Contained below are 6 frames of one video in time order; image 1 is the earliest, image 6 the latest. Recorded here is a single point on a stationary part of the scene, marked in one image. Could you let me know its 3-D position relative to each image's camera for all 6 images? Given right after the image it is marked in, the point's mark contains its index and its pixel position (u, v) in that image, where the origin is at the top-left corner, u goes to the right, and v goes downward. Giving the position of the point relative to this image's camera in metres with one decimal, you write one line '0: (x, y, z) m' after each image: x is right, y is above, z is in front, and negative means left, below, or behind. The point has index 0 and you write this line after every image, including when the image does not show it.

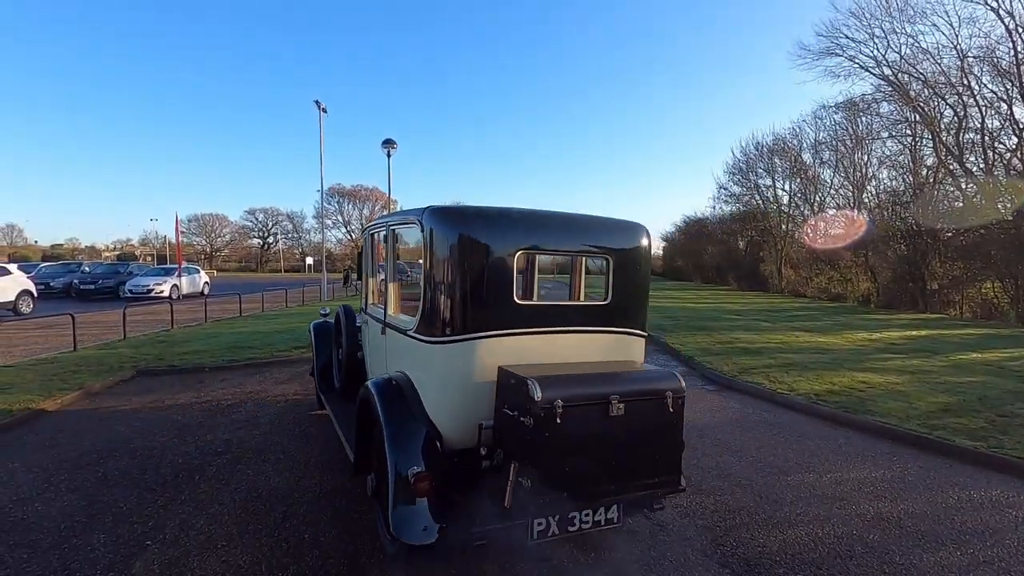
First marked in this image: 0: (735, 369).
0: (+3.8, -1.4, +10.0) m
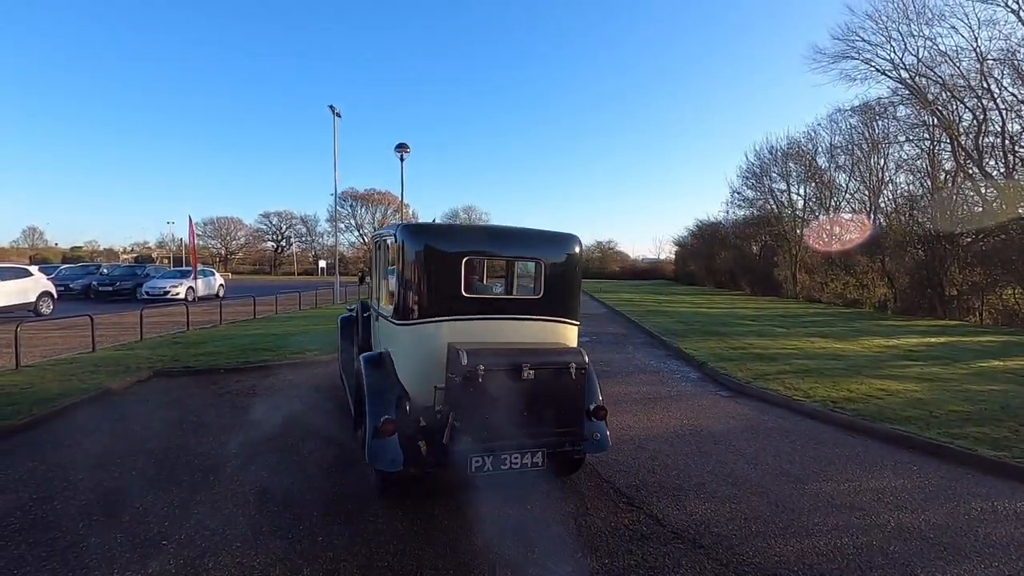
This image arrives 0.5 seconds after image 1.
0: (+4.0, -1.5, +9.9) m
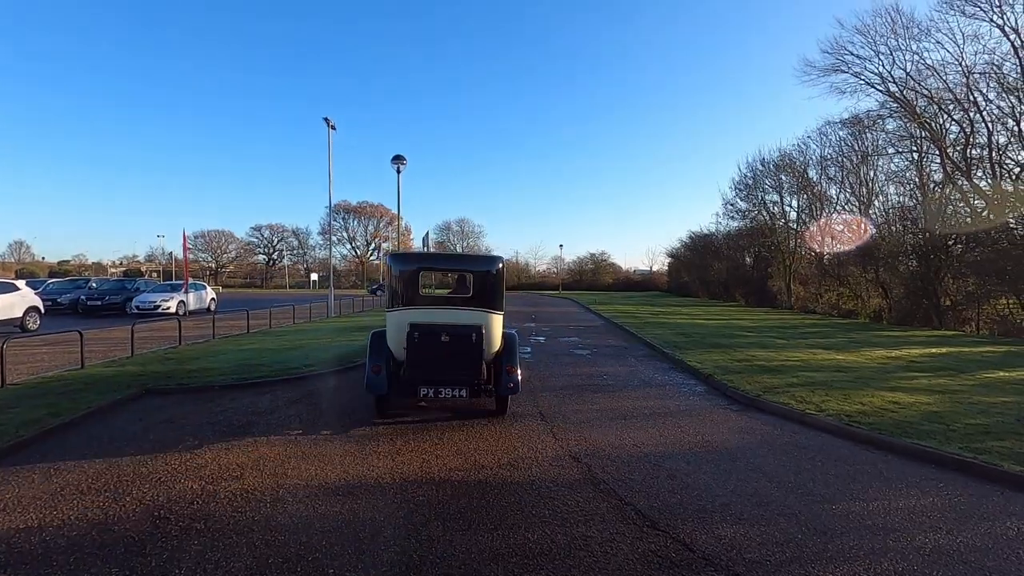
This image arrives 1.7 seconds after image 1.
0: (+4.1, -1.7, +9.7) m
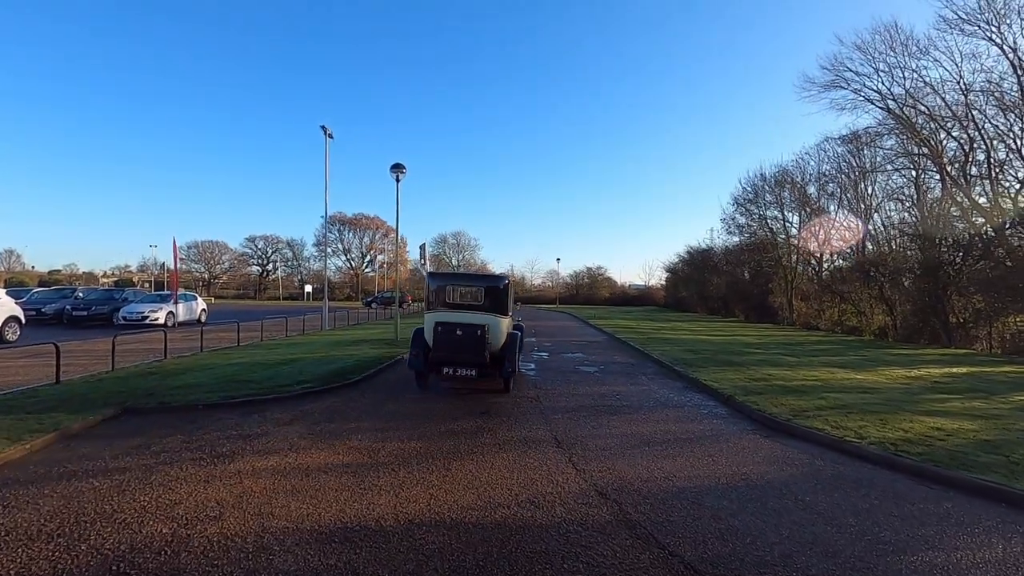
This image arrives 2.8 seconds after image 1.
0: (+4.2, -1.9, +9.0) m
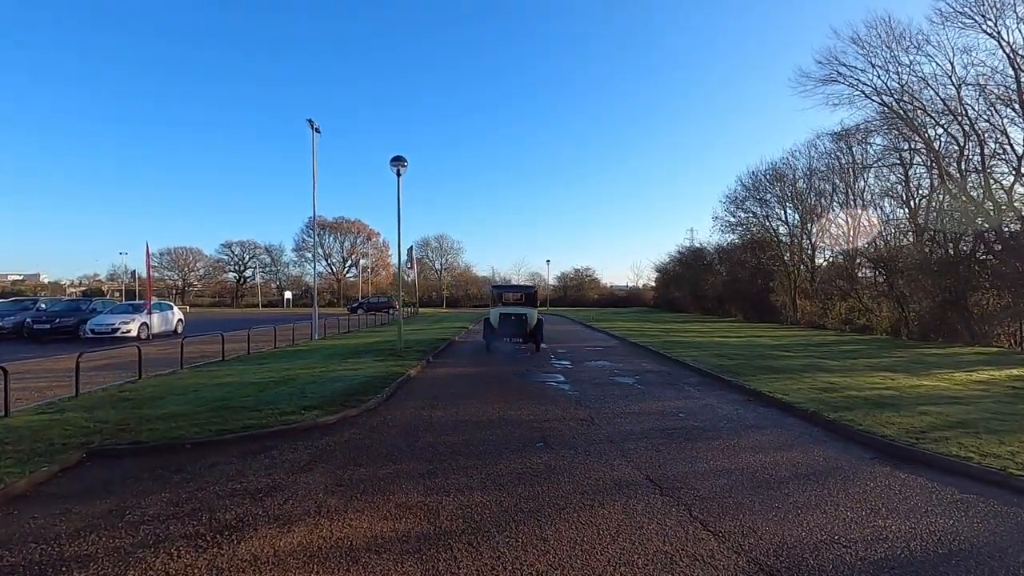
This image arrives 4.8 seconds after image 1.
0: (+5.0, -1.9, +7.5) m
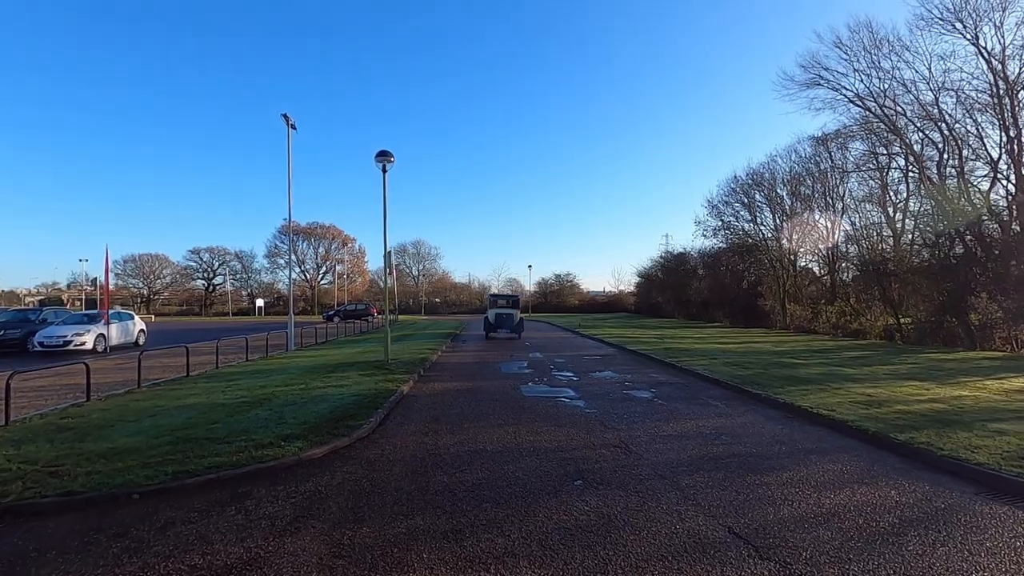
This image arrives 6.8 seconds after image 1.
0: (+5.3, -1.9, +6.4) m
